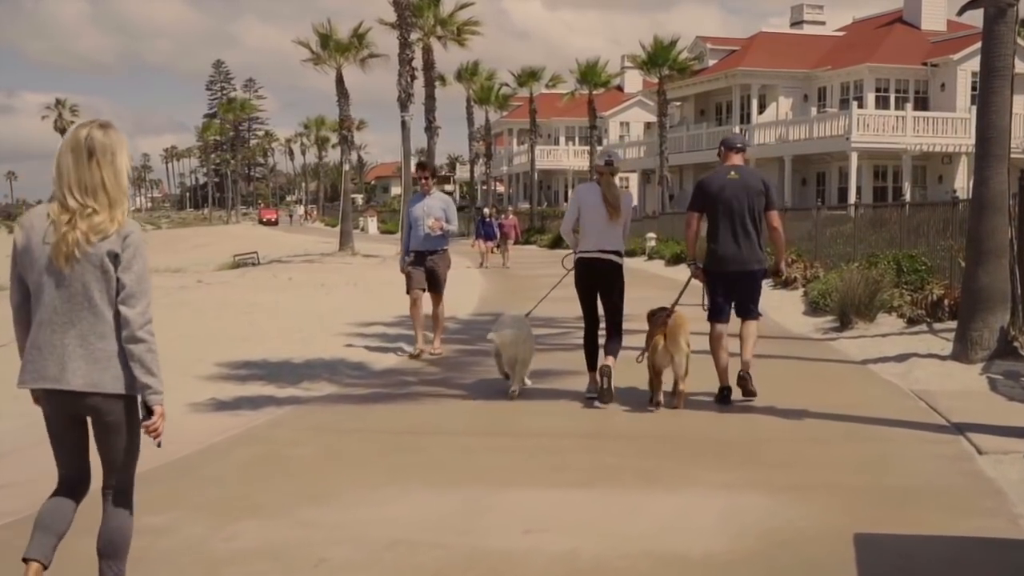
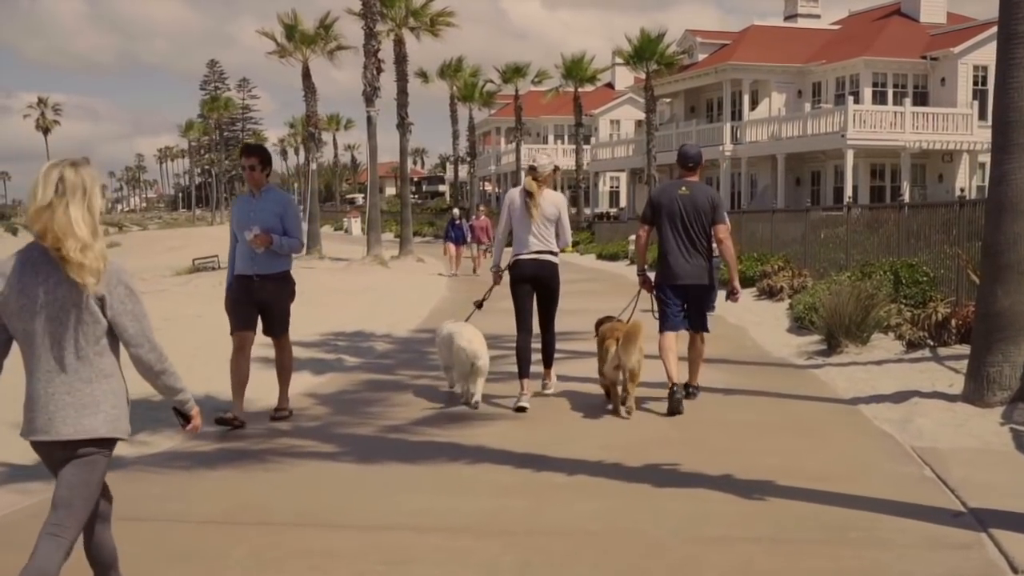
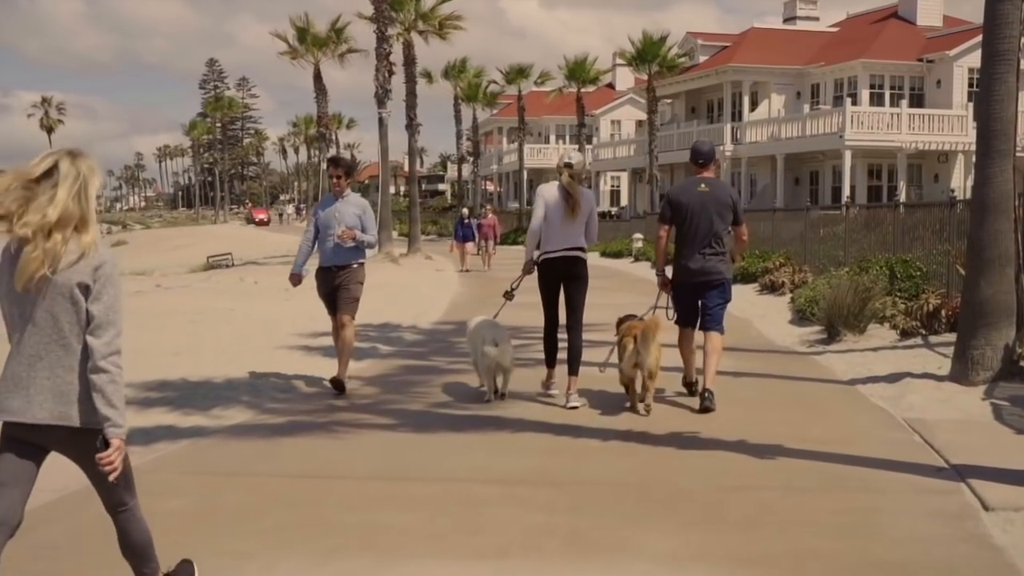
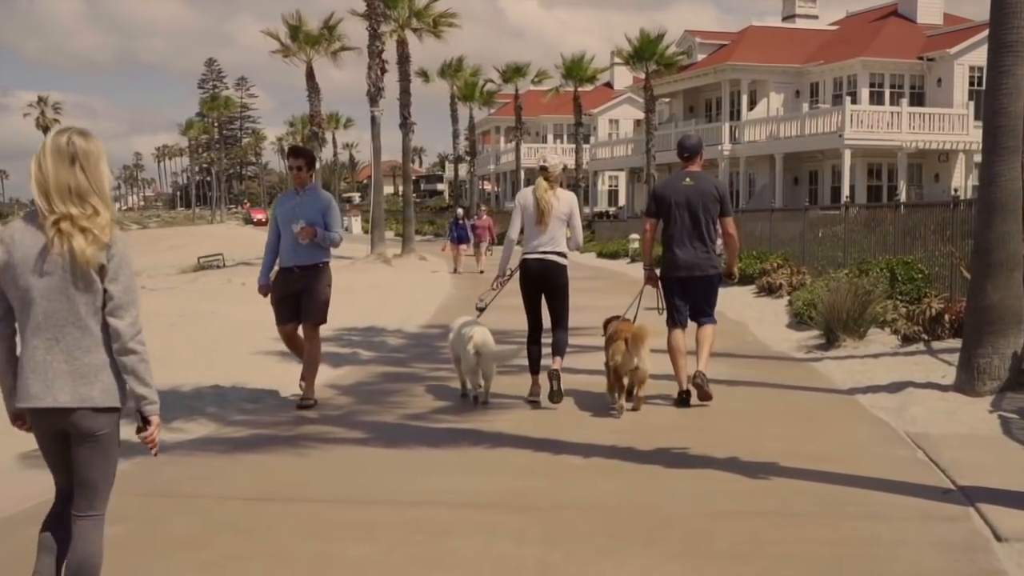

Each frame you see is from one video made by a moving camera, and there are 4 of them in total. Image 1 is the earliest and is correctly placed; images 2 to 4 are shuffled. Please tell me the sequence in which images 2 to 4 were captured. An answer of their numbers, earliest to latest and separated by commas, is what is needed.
3, 4, 2
